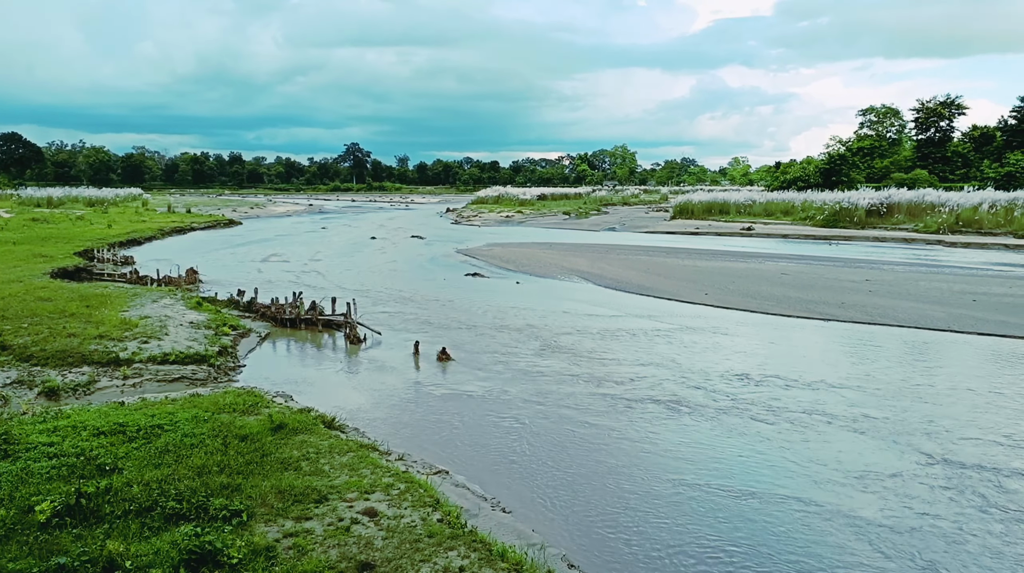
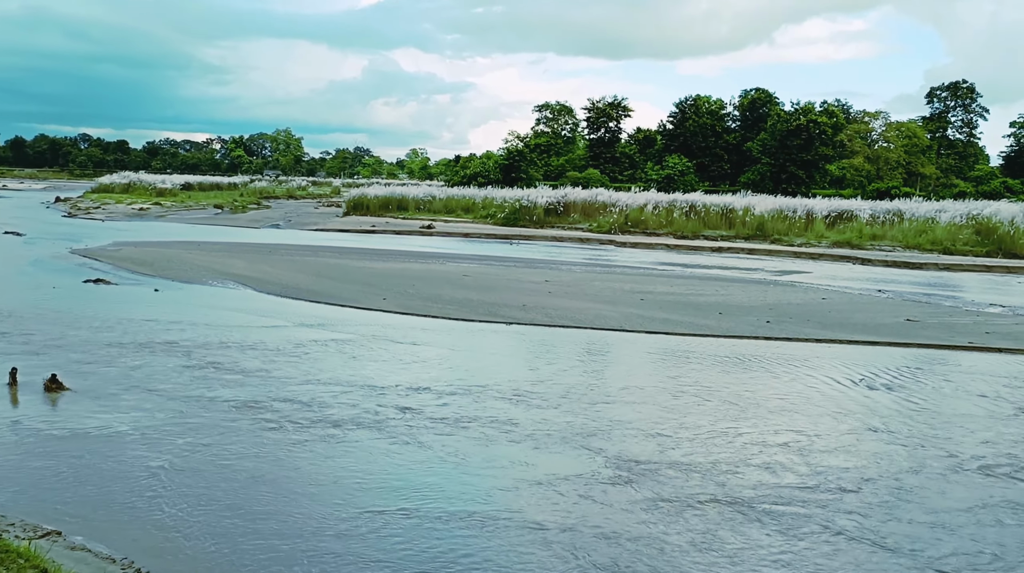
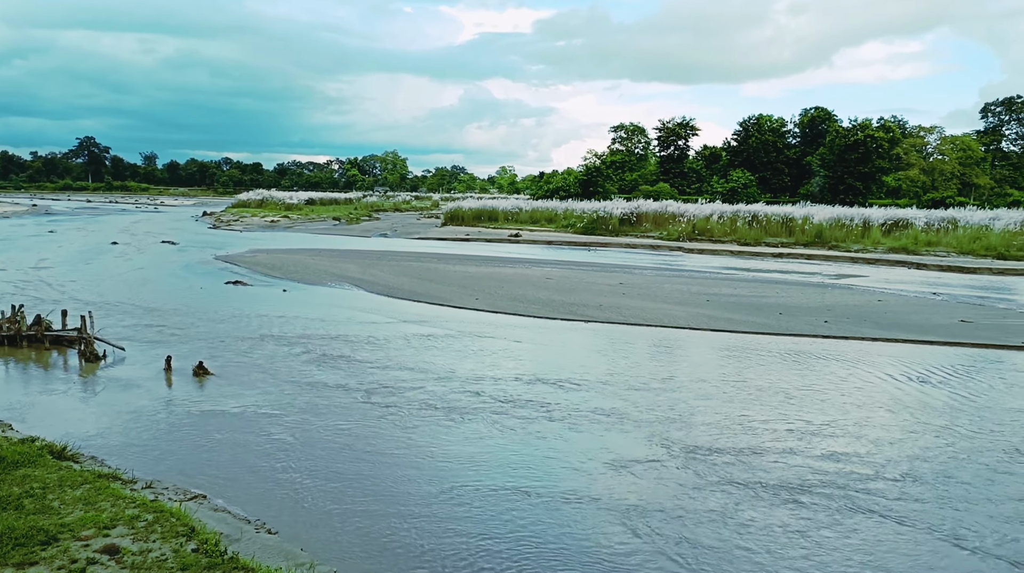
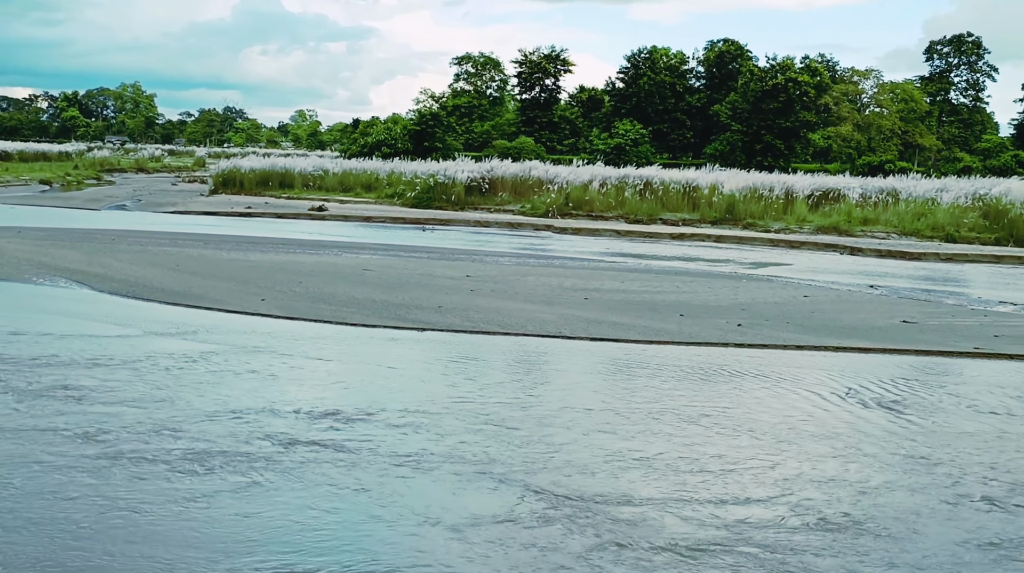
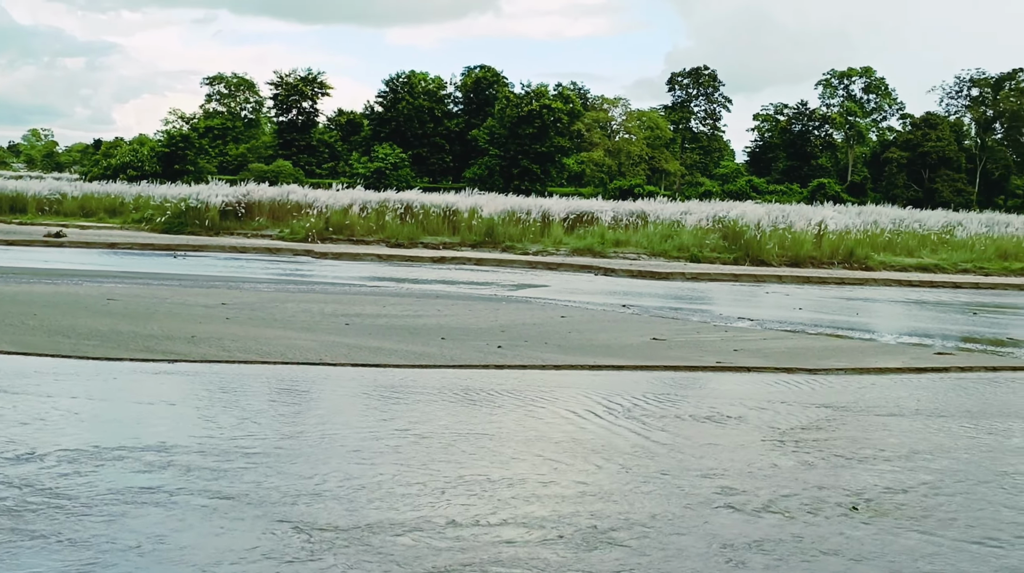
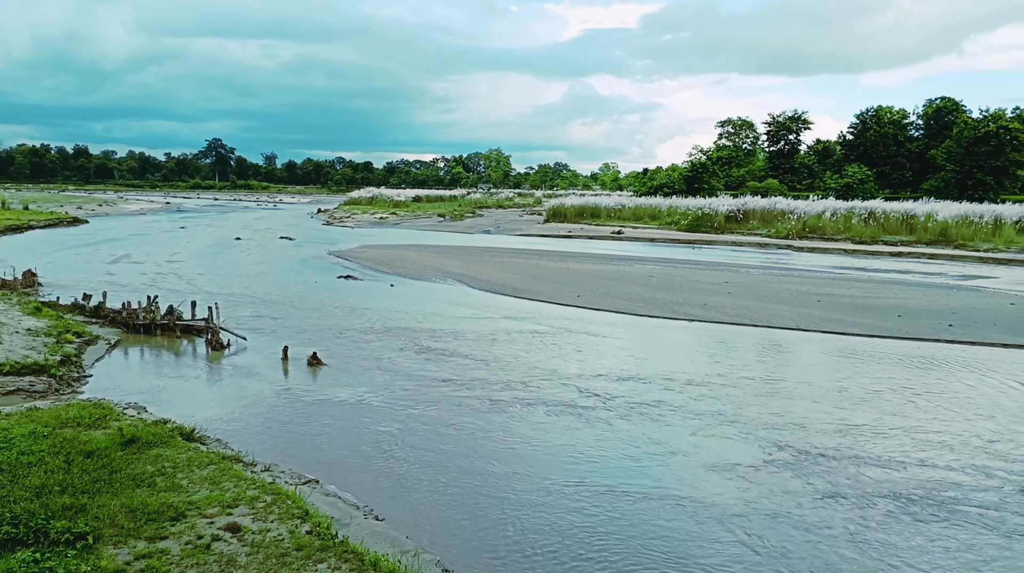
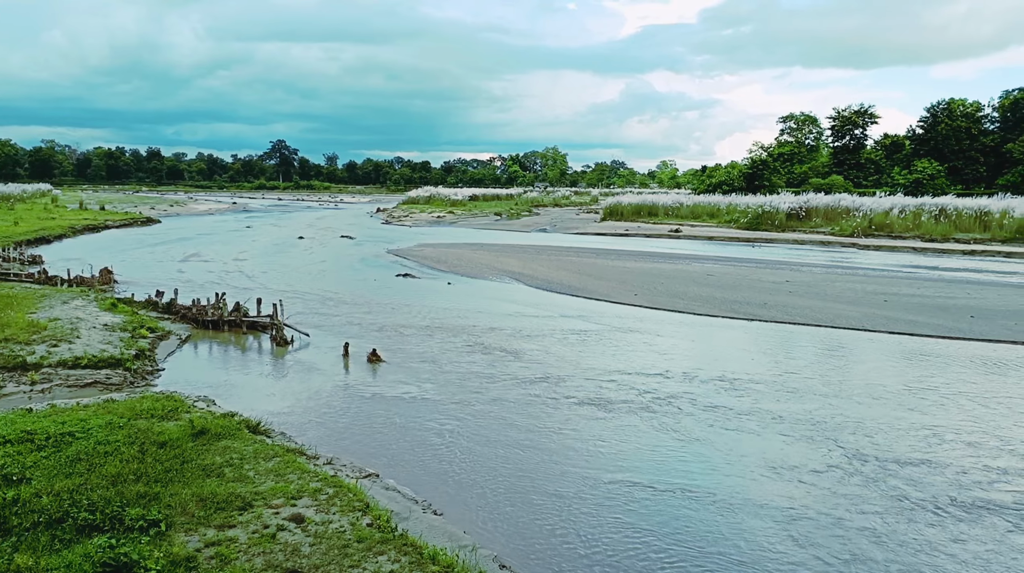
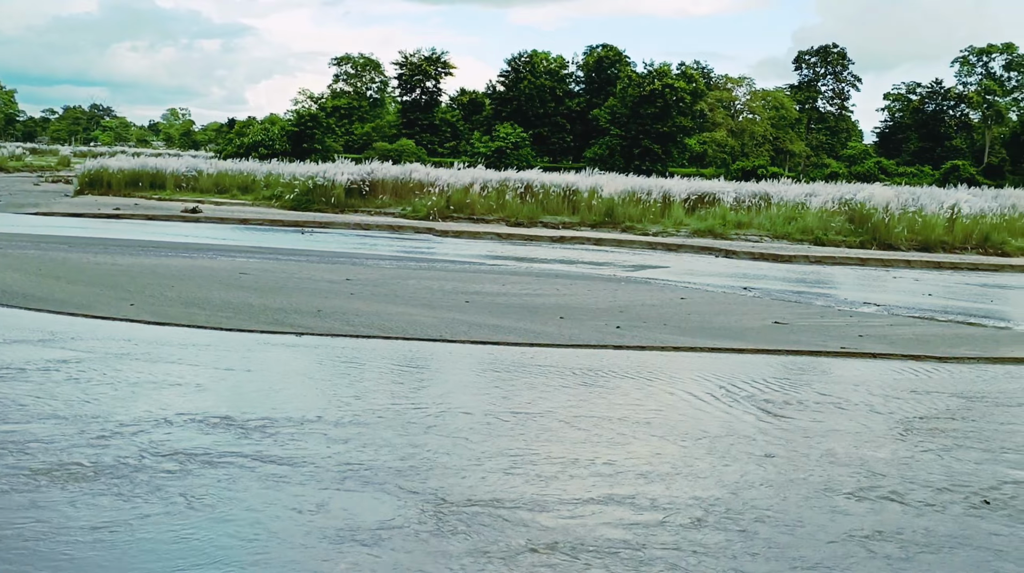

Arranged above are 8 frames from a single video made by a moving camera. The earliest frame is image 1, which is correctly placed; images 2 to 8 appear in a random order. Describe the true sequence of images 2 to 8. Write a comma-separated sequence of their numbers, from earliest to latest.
7, 6, 3, 2, 4, 8, 5
